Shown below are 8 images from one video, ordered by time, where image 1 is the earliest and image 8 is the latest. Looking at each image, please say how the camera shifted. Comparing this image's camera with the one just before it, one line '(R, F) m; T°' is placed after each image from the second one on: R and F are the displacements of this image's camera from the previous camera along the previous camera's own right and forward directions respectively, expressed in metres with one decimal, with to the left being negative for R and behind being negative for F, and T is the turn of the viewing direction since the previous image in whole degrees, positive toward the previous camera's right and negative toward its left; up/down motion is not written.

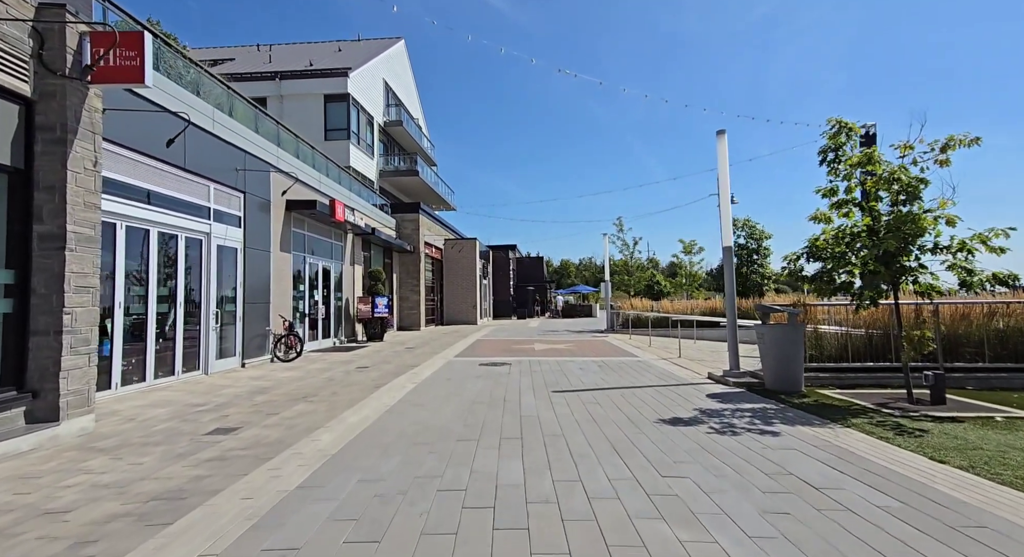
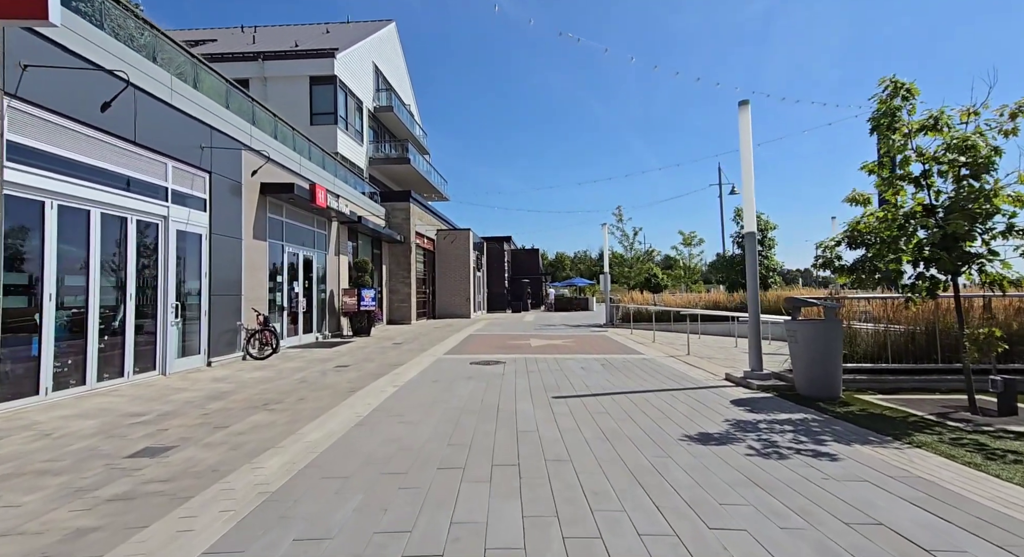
(0.0, +0.9) m; +1°
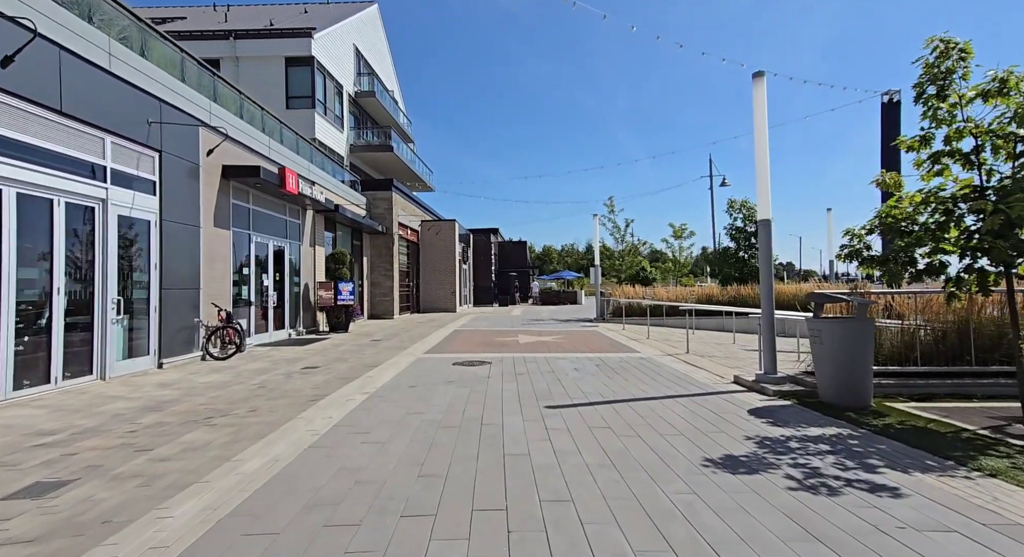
(0.0, +0.8) m; +2°
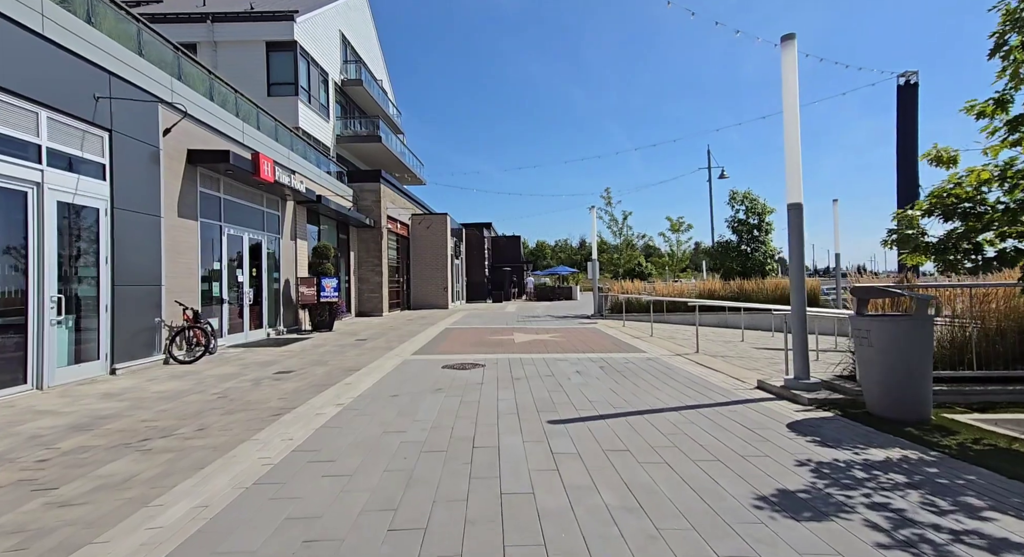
(0.0, +0.8) m; +1°
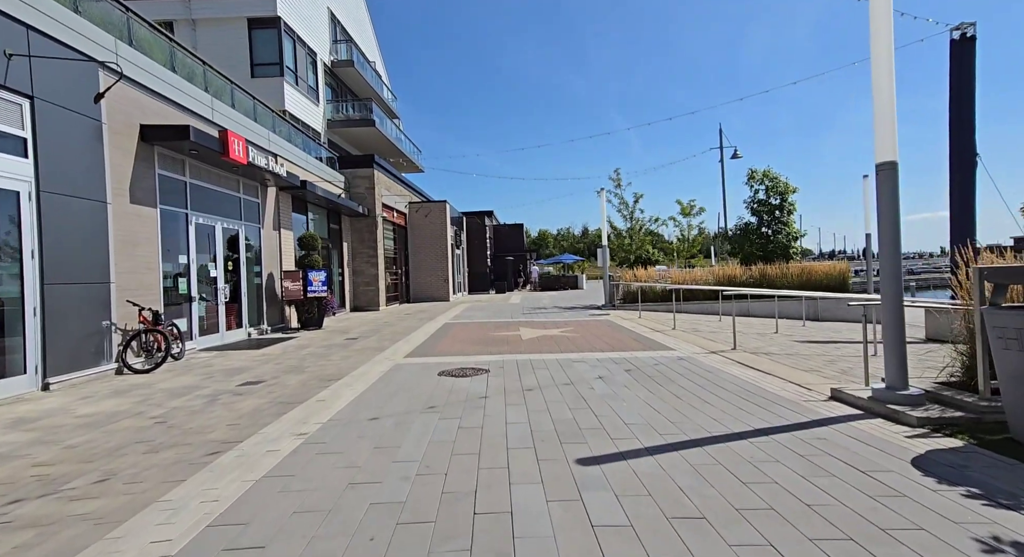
(-0.1, +1.3) m; 0°
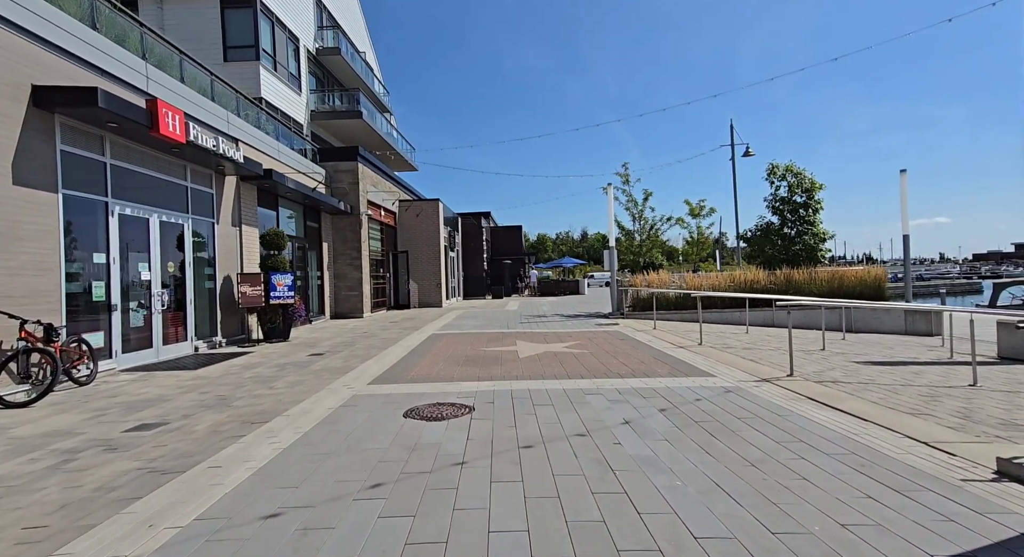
(+0.1, +1.8) m; 0°
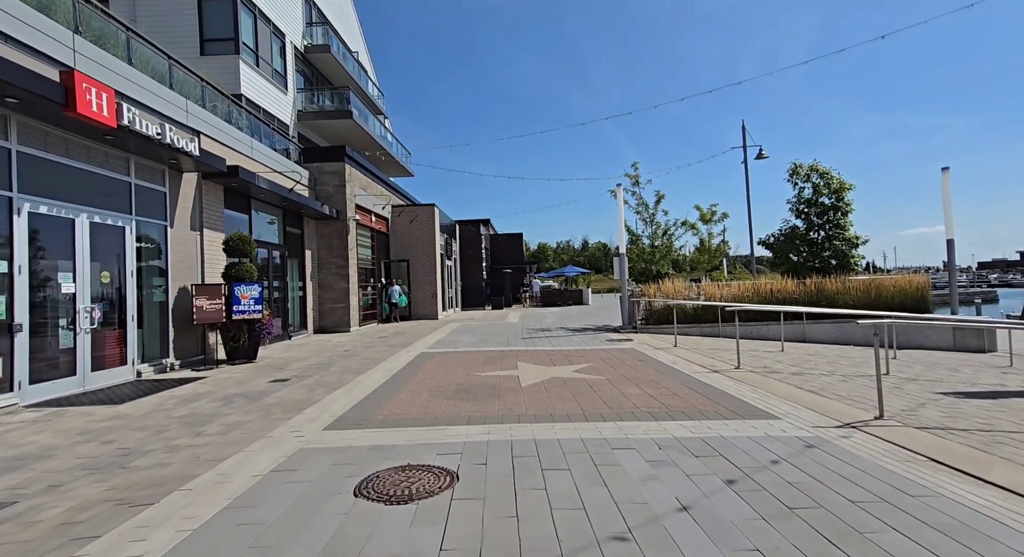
(0.0, +1.5) m; 0°
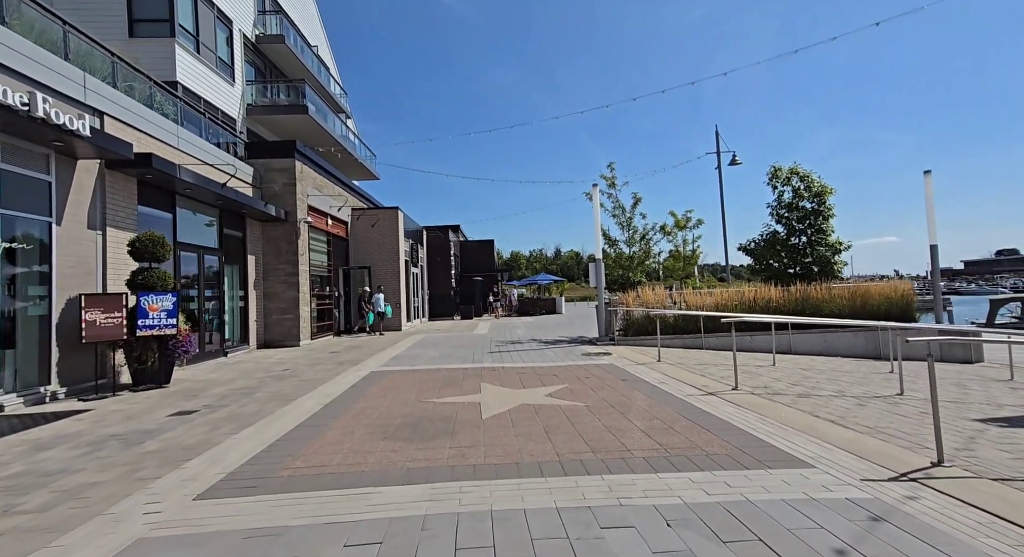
(+0.2, +1.2) m; +3°
